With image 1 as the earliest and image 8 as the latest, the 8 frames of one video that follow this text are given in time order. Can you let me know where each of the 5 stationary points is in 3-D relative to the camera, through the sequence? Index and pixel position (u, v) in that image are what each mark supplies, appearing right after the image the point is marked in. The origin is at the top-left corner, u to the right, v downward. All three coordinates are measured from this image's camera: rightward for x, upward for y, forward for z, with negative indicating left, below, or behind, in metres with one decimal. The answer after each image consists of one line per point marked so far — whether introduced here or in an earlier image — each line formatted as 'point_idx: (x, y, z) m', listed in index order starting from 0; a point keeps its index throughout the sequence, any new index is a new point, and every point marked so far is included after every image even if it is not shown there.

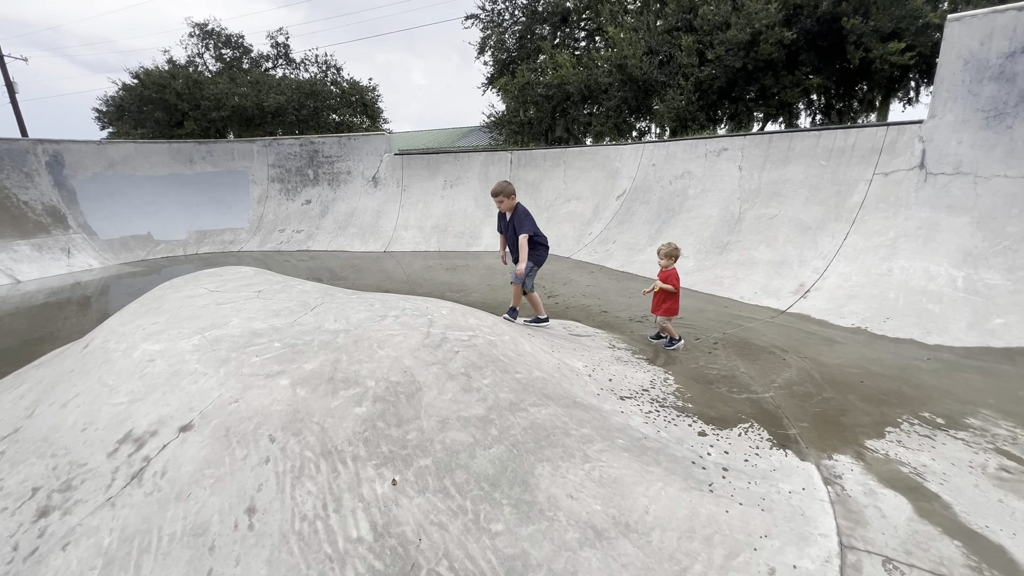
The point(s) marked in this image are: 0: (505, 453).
0: (0.0, -0.8, +2.1) m
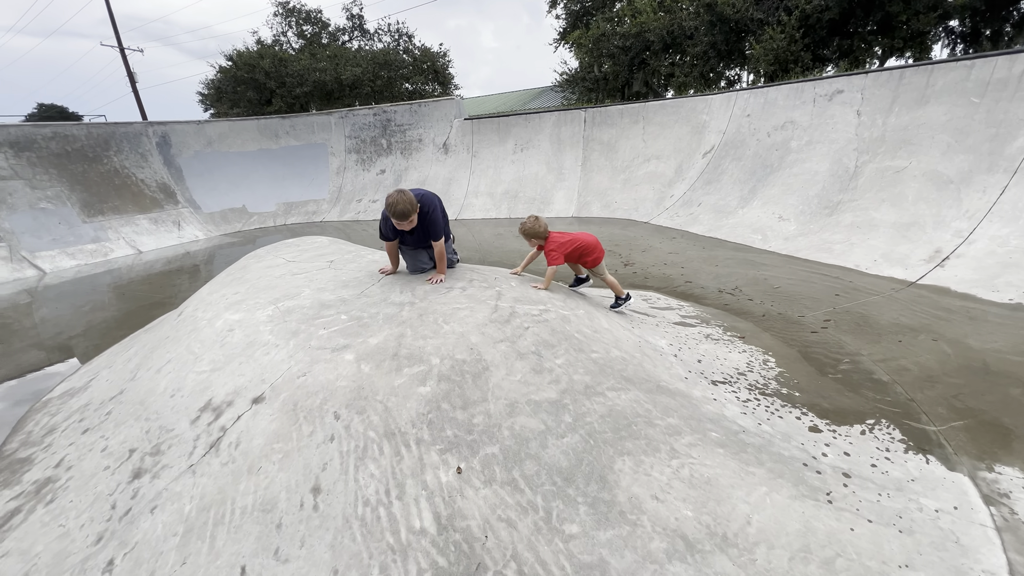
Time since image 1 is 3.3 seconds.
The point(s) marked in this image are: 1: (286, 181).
0: (+0.3, -0.7, +1.9) m
1: (-5.6, +2.7, +11.1) m
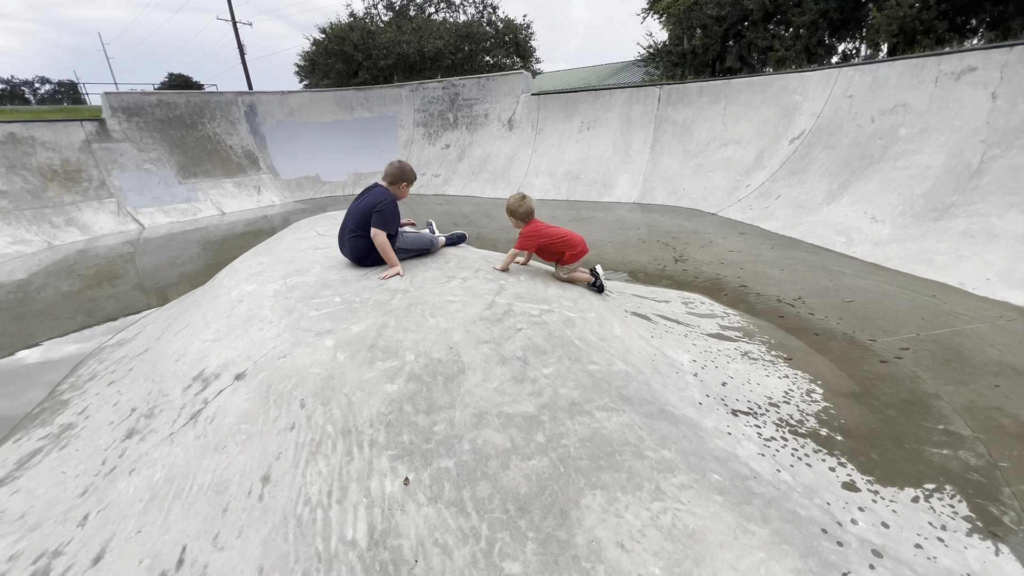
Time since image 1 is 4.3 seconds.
0: (+0.1, -0.7, +1.7) m
1: (-4.0, +3.5, +11.5) m
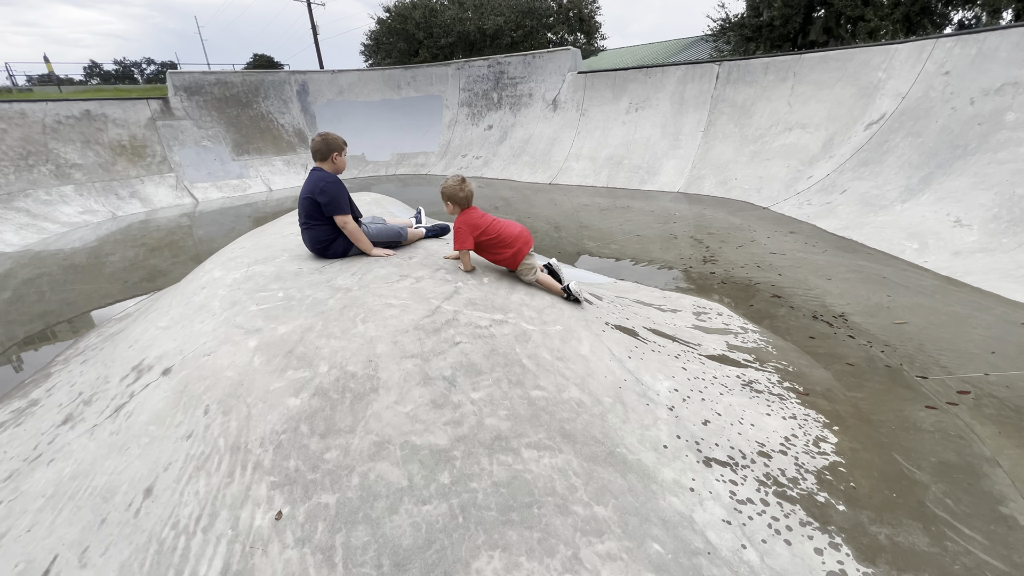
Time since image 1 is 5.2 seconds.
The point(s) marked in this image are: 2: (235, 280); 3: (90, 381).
0: (-0.2, -0.7, +1.4) m
1: (-2.9, +4.0, +11.5) m
2: (-1.6, +0.1, +2.5) m
3: (-2.2, -0.5, +2.3) m
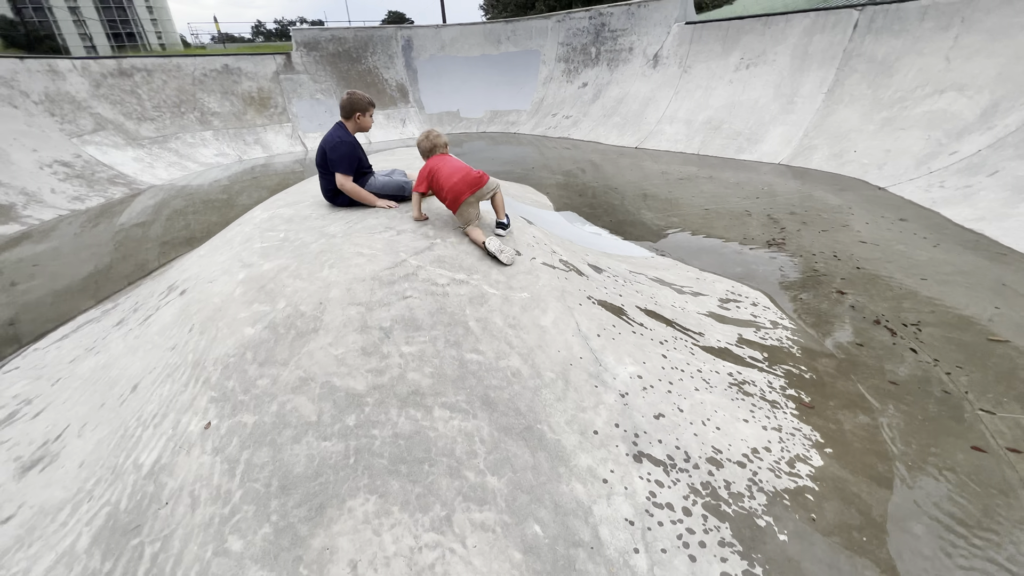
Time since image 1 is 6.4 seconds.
0: (-0.6, -0.6, +1.5) m
1: (-0.4, +5.1, +11.5) m
2: (-1.6, +0.4, +2.8) m
3: (-2.2, 0.0, +2.8) m
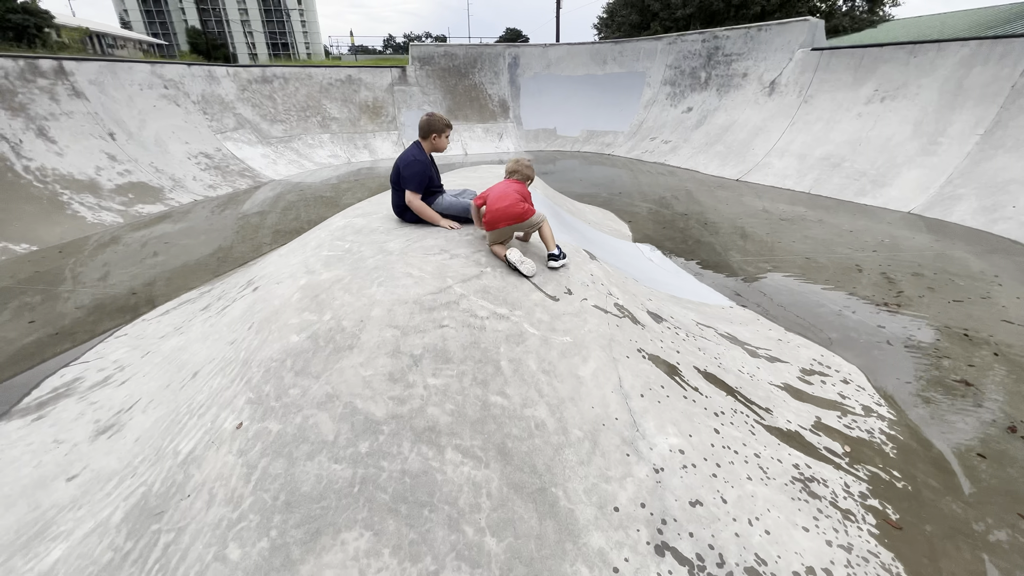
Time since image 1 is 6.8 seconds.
0: (-0.6, -0.6, +1.5) m
1: (+2.1, +4.6, +11.3) m
2: (-1.2, +0.4, +3.0) m
3: (-1.9, 0.0, +3.0) m
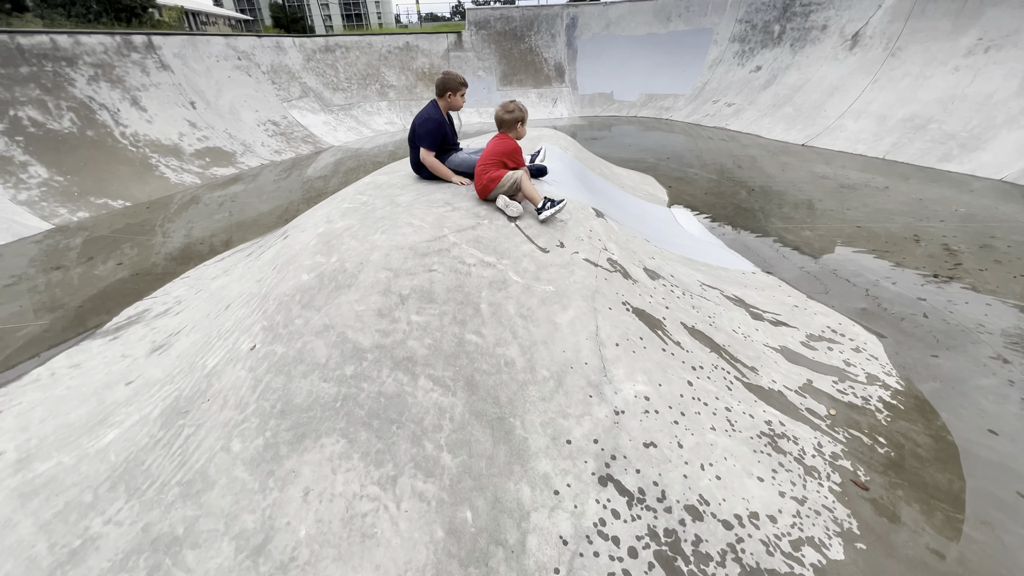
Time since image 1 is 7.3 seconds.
0: (-0.7, -0.4, +1.7) m
1: (+3.5, +5.2, +10.7) m
2: (-1.1, +0.7, +3.2) m
3: (-1.8, +0.4, +3.4) m
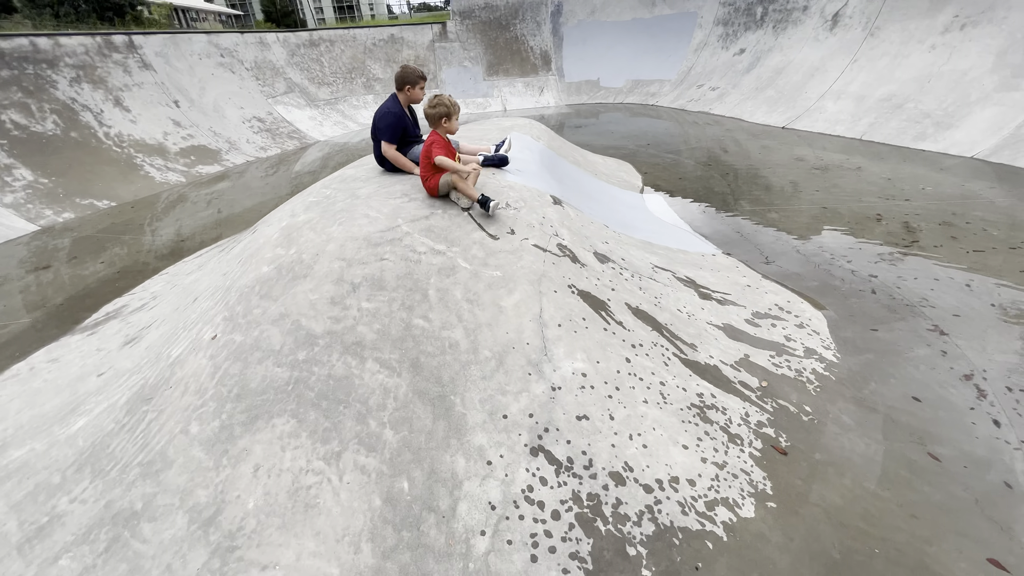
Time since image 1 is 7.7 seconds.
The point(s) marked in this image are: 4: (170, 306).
0: (-0.9, -0.4, +1.8) m
1: (+3.1, +5.6, +10.7) m
2: (-1.3, +0.8, +3.3) m
3: (-2.0, +0.4, +3.5) m
4: (-2.0, -0.1, +2.6) m
